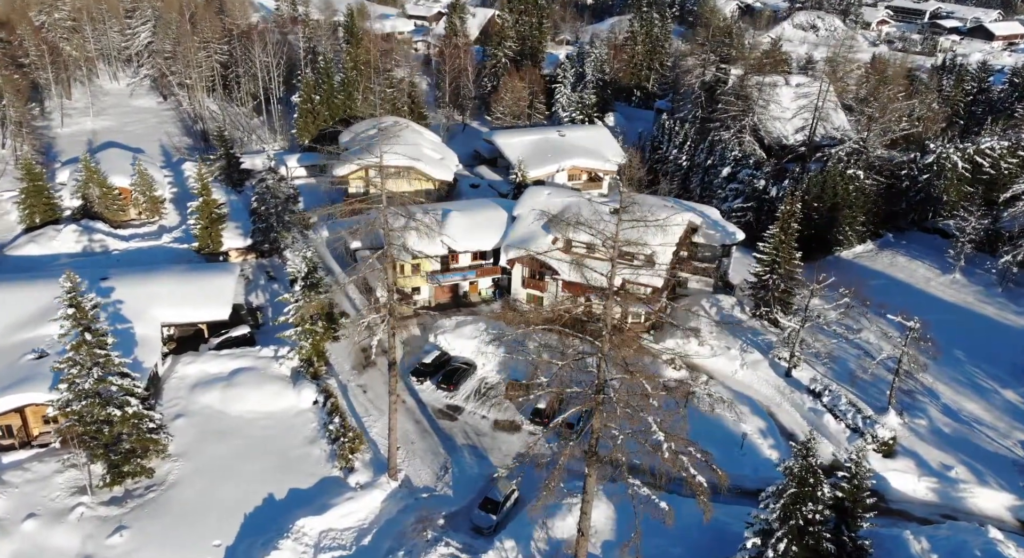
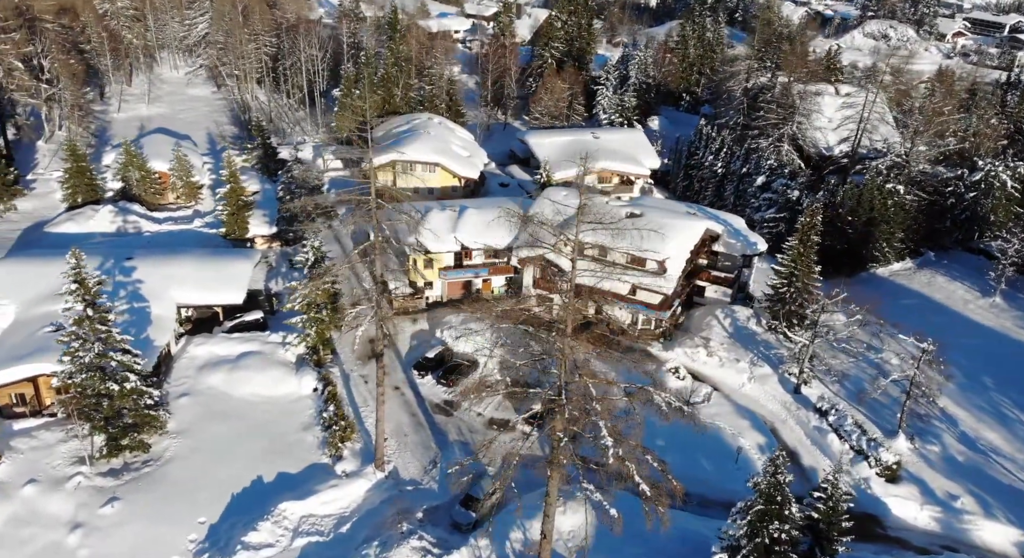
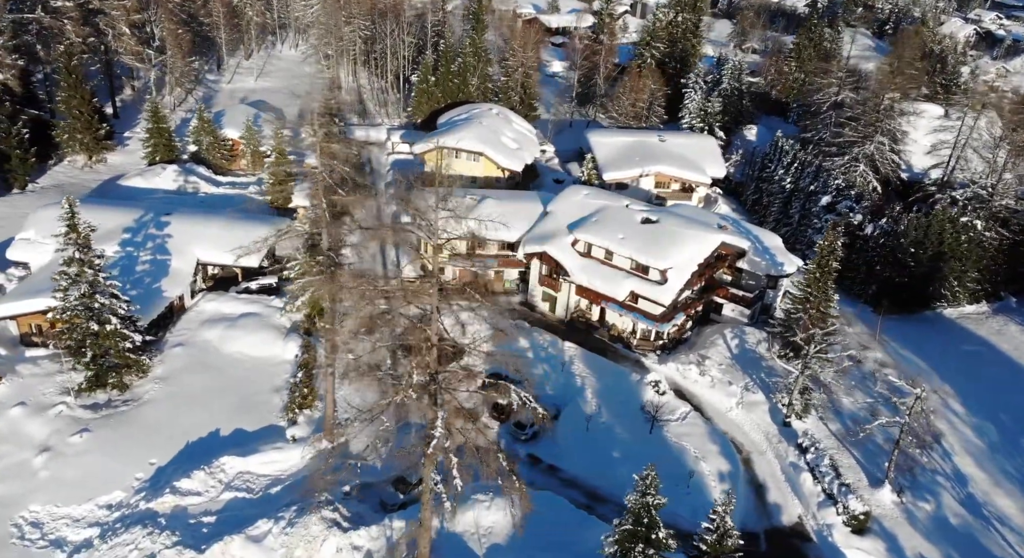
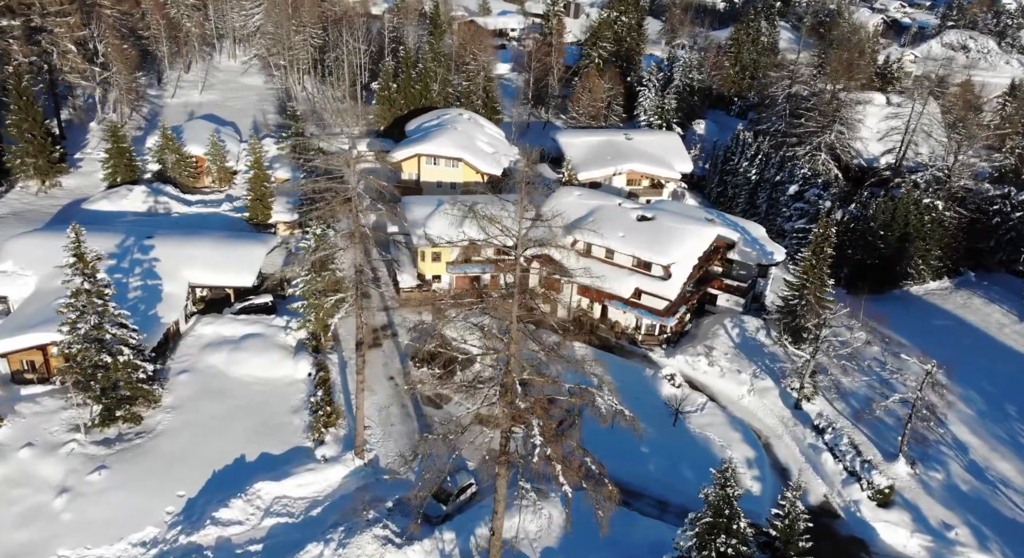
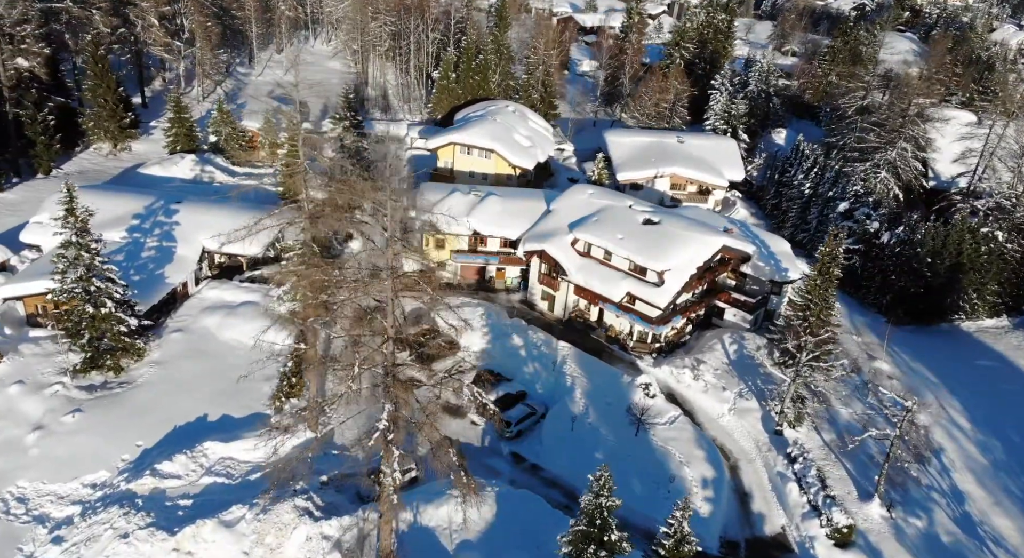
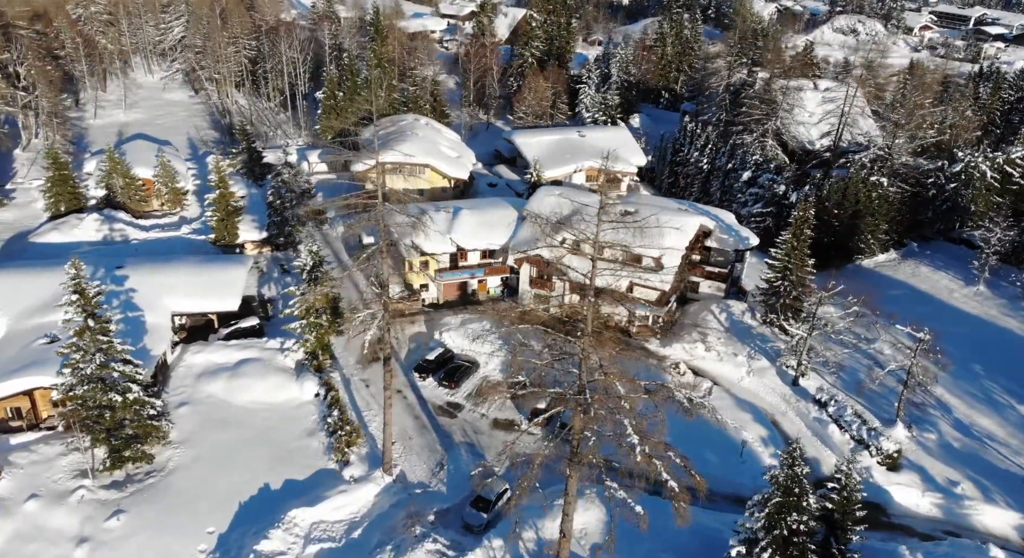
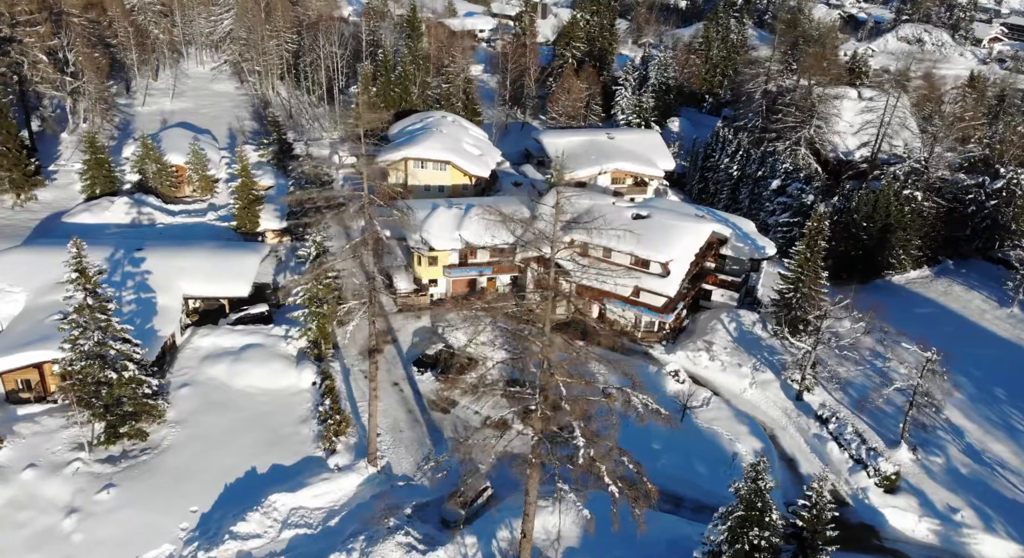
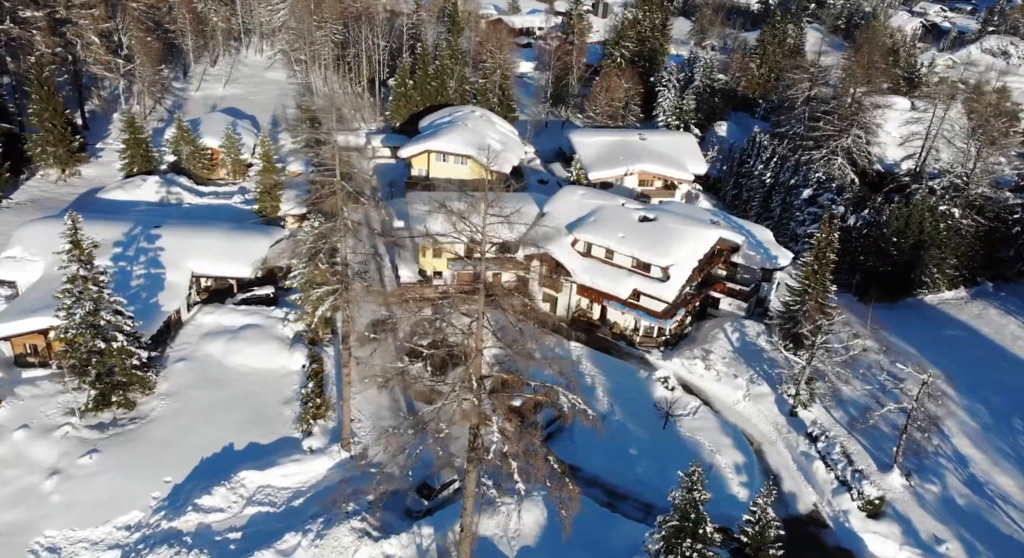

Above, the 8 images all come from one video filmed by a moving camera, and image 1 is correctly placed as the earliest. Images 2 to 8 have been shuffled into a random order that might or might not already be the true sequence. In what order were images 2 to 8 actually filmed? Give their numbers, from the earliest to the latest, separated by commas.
6, 2, 7, 4, 8, 3, 5
